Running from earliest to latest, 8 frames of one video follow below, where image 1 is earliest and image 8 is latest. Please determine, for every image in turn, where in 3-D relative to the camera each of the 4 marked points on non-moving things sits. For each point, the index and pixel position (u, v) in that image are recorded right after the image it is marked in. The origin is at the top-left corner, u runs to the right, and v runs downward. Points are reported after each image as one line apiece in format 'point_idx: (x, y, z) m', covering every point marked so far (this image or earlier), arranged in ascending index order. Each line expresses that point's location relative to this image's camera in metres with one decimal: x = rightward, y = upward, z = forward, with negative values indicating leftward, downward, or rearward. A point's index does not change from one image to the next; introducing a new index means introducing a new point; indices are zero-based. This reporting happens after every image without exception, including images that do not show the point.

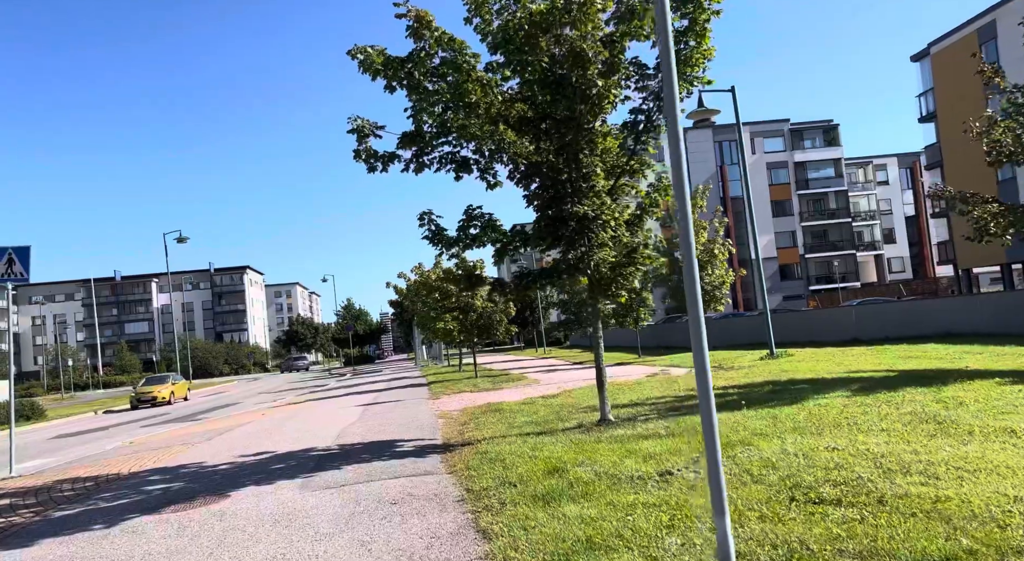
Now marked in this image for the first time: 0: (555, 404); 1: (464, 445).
0: (+0.7, -1.9, +11.8) m
1: (-0.5, -1.9, +8.6) m
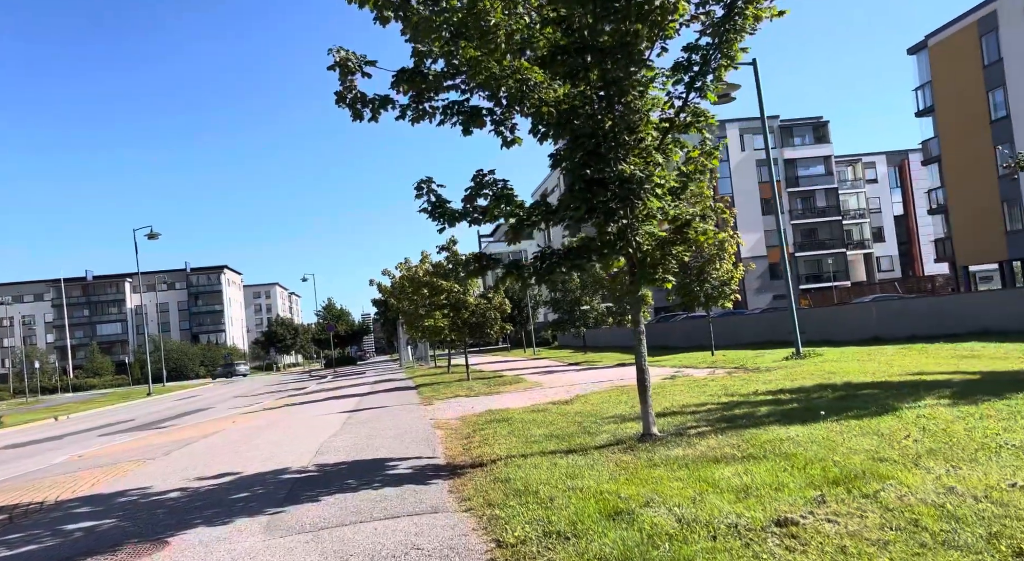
0: (+0.8, -1.8, +10.1) m
1: (-0.3, -1.7, +6.9) m
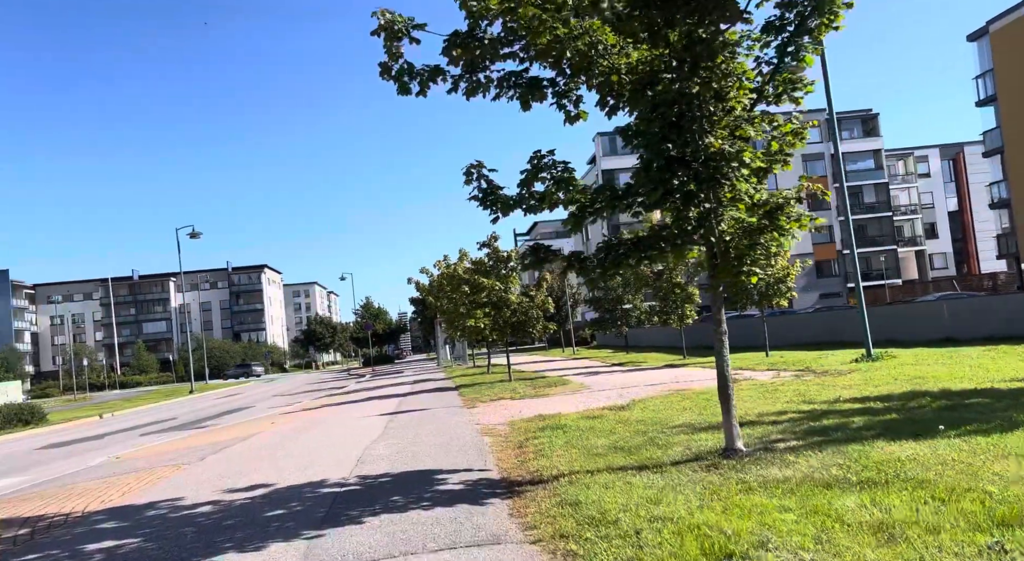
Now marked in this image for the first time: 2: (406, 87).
0: (+1.5, -1.7, +9.3) m
1: (+0.2, -1.7, +6.1) m
2: (-0.9, +1.6, +6.0) m
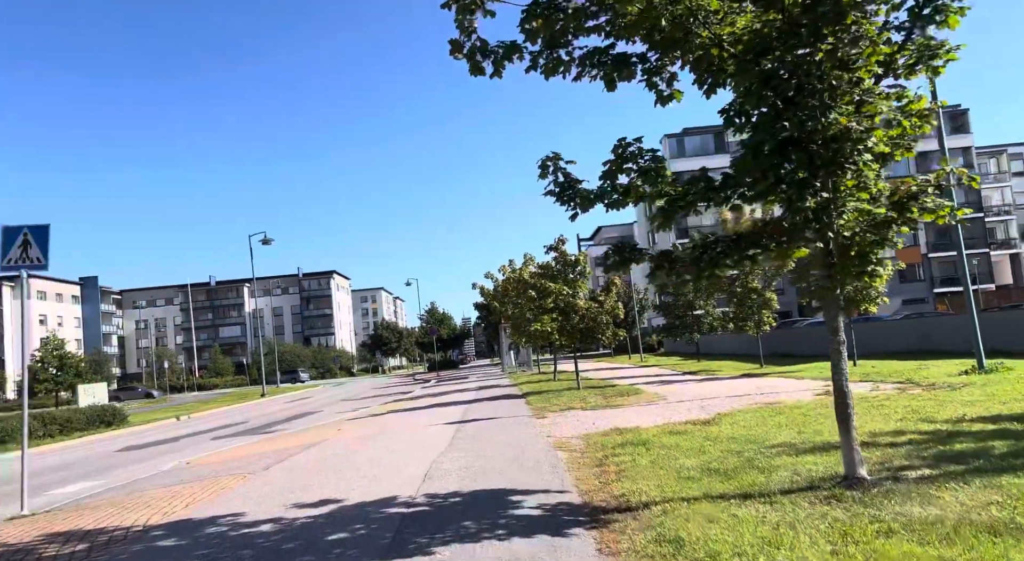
0: (+2.4, -1.8, +8.5) m
1: (+0.8, -1.7, +5.4) m
2: (-0.2, +1.5, +5.4) m
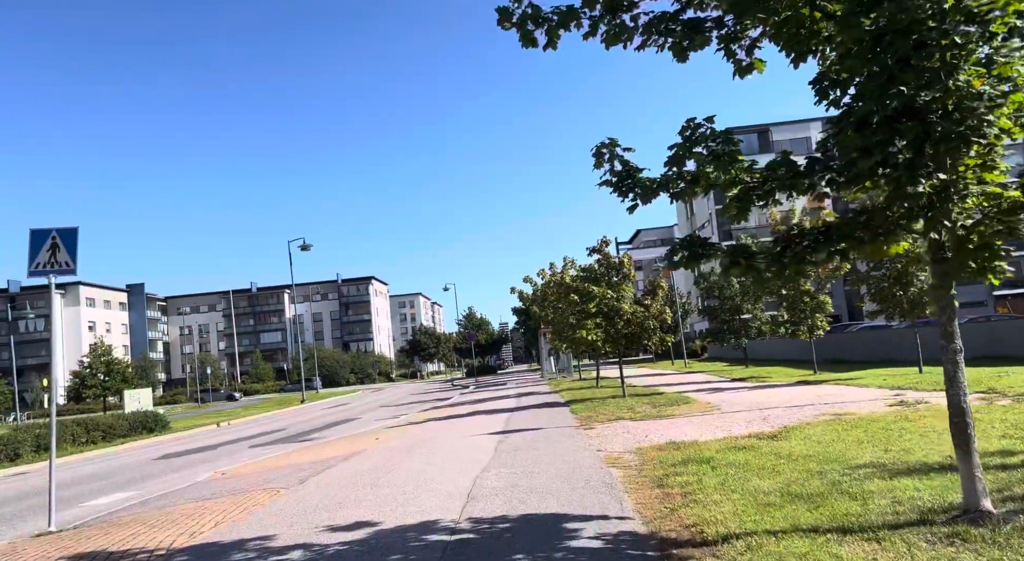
0: (+2.9, -1.8, +7.6) m
1: (+1.2, -1.7, +4.6) m
2: (+0.1, +1.5, +4.7) m
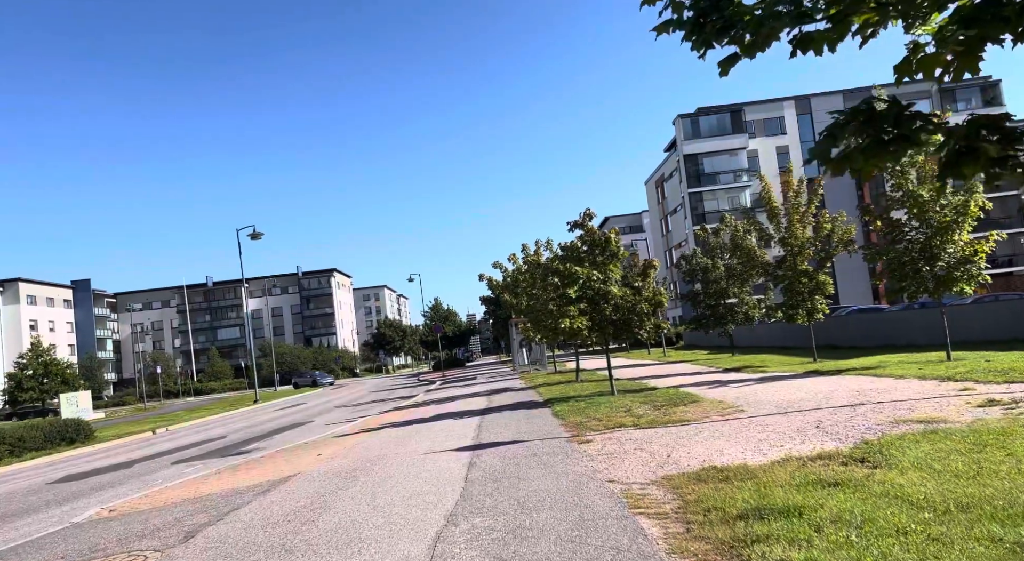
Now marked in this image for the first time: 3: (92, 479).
0: (+2.8, -1.4, +4.8) m
1: (+1.2, -1.4, +1.7) m
2: (+0.1, +1.8, +1.7) m
3: (-9.0, -4.2, +16.0) m
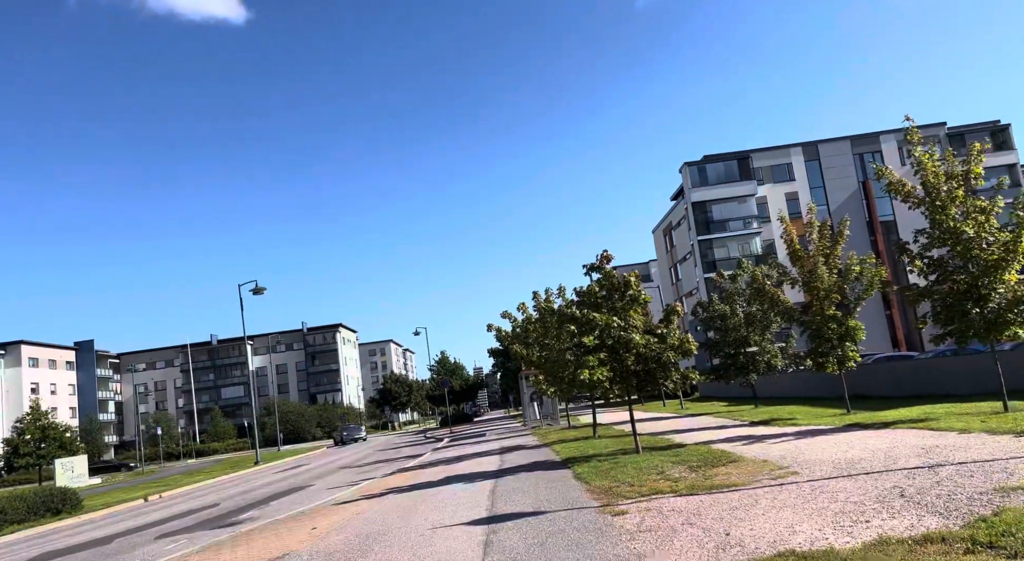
0: (+3.0, -1.5, +3.4) m
1: (+1.4, -1.3, +0.3) m
2: (+0.2, +1.9, +0.6) m
3: (-8.6, -5.3, +14.4) m
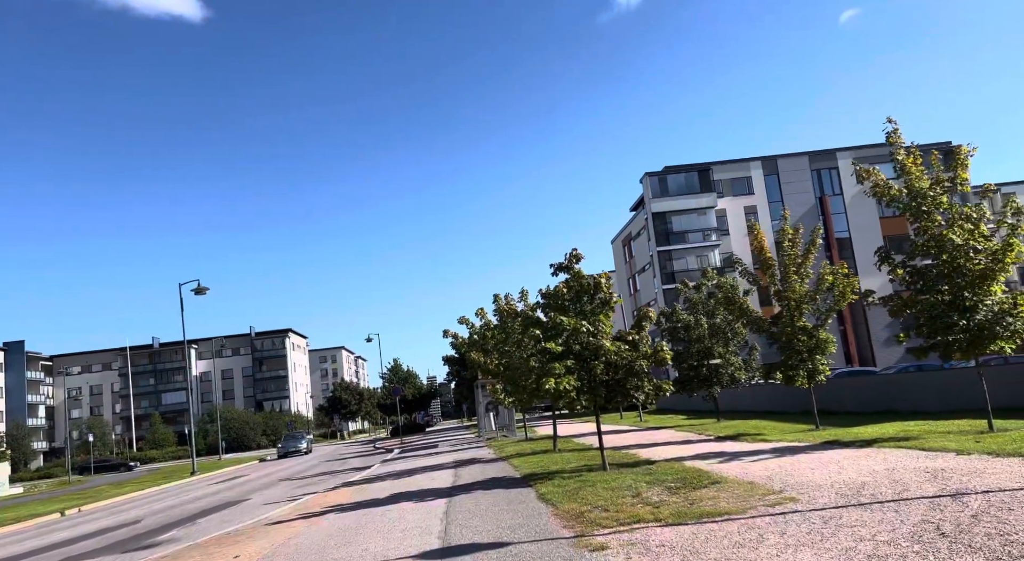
0: (+3.0, -1.4, +2.1) m
1: (+1.5, -1.1, -1.0) m
2: (+0.4, +2.1, -0.8) m
3: (-9.4, -5.1, +12.4) m
